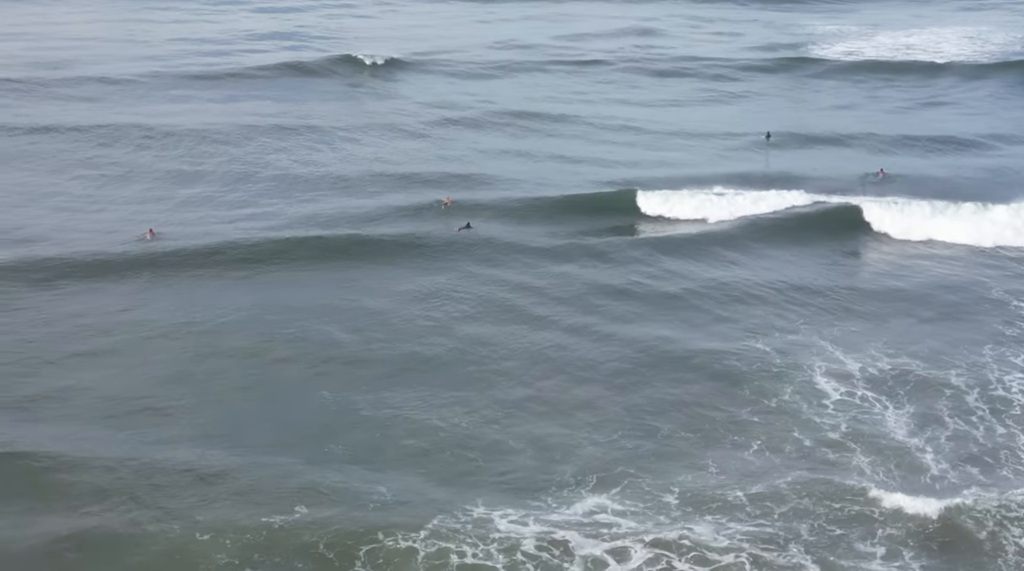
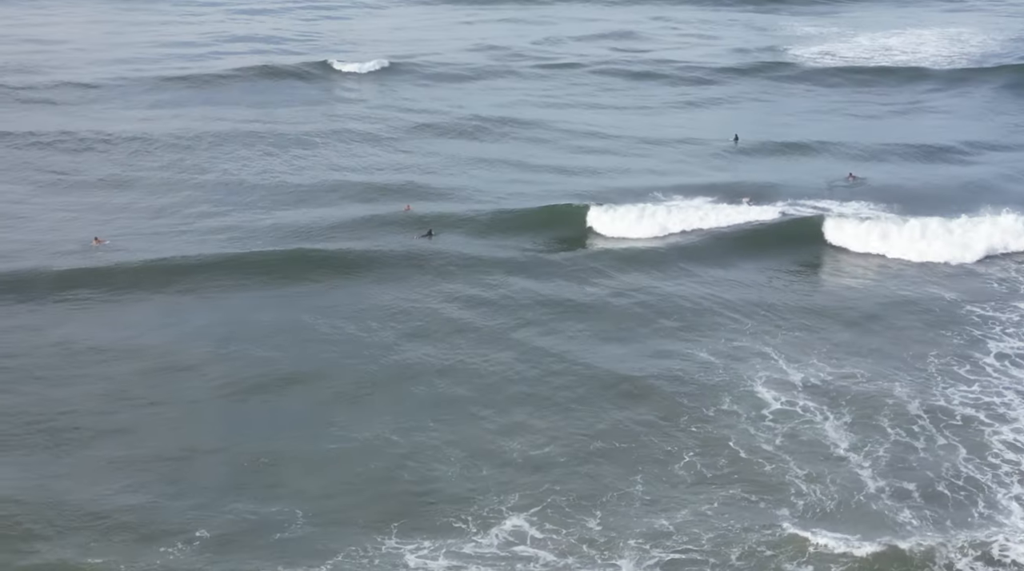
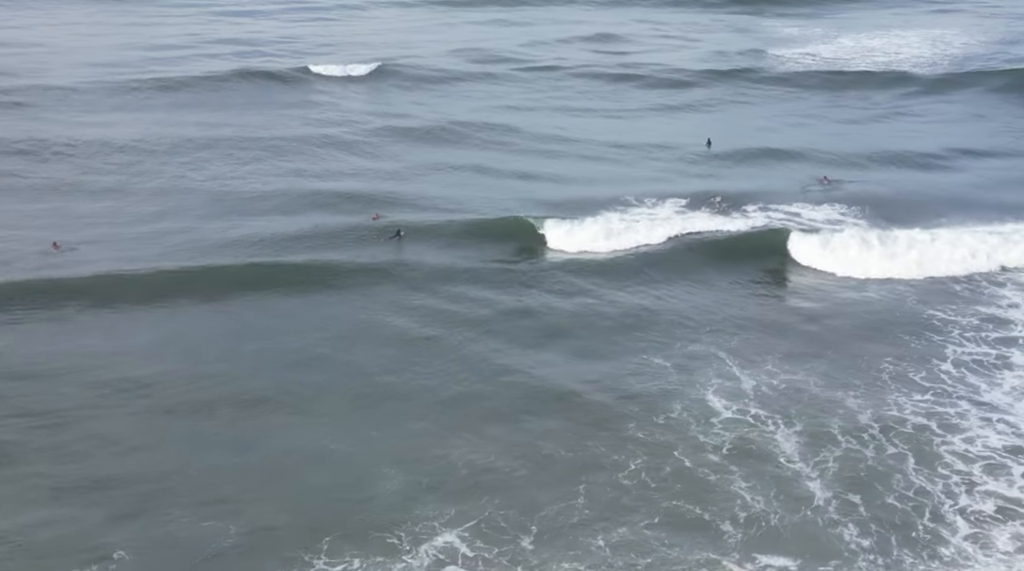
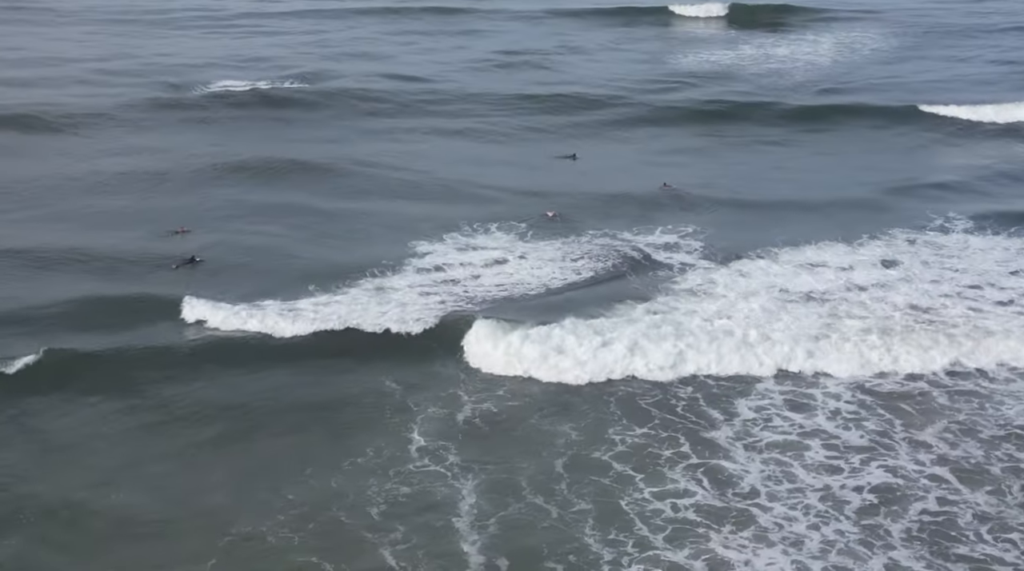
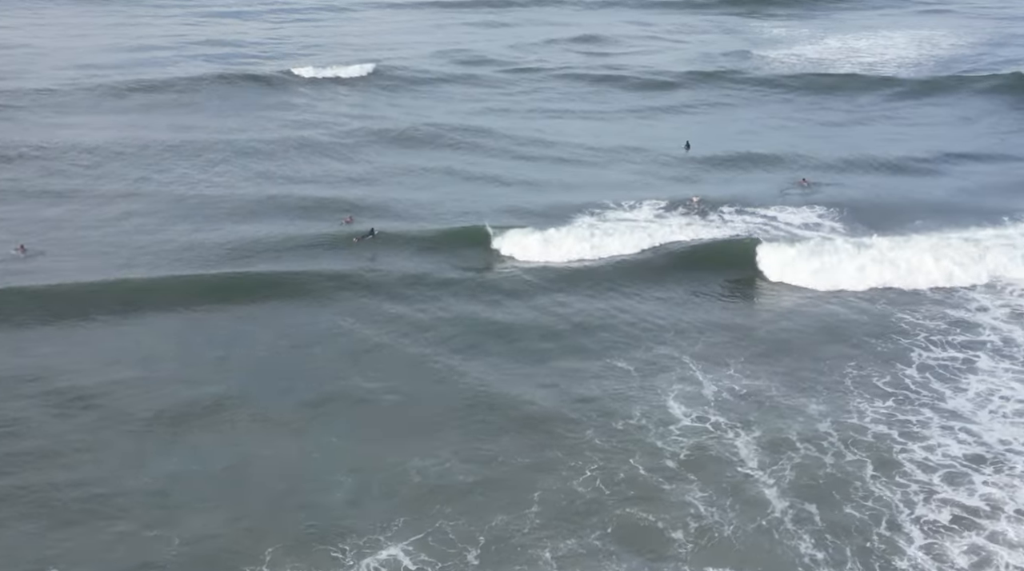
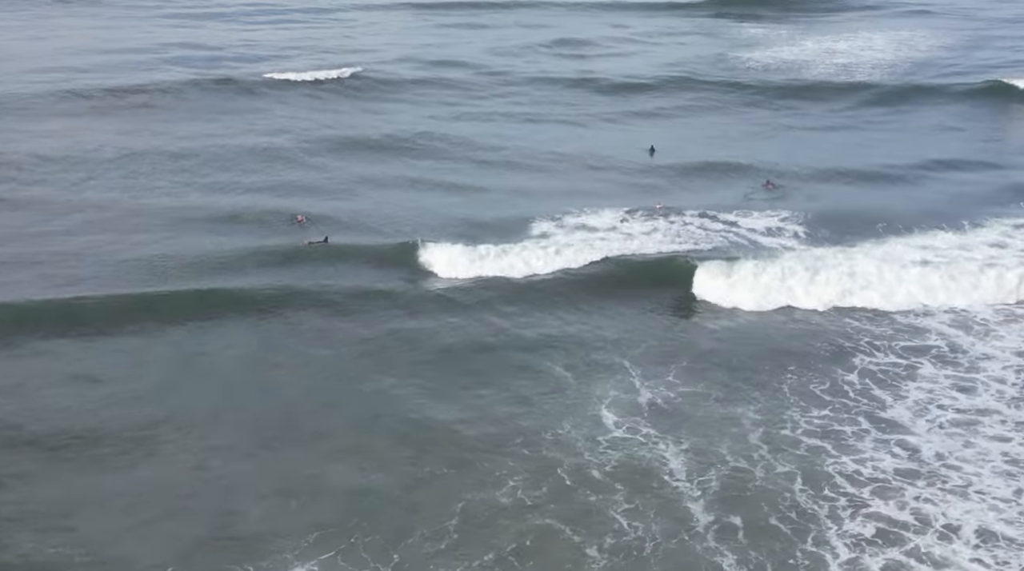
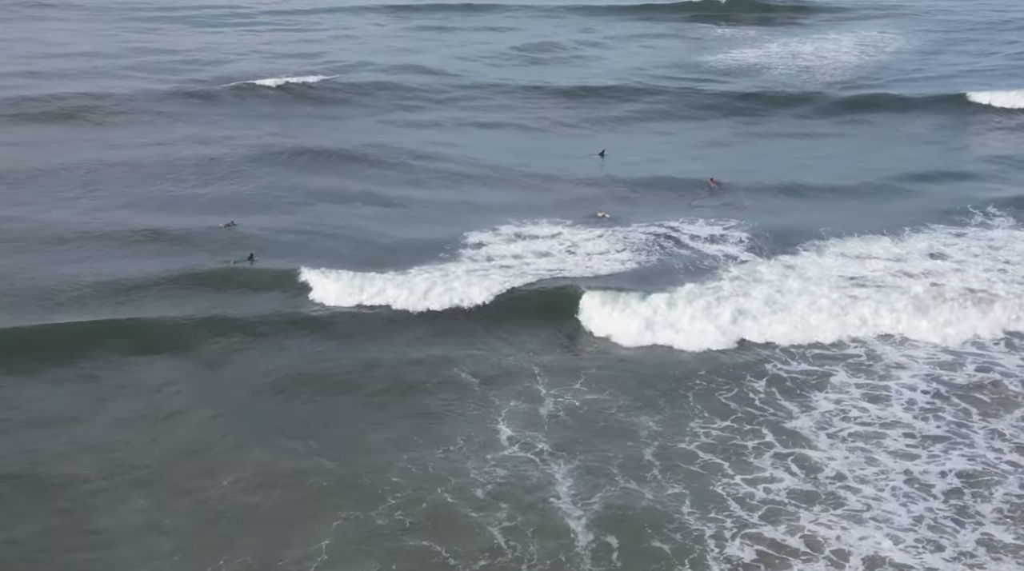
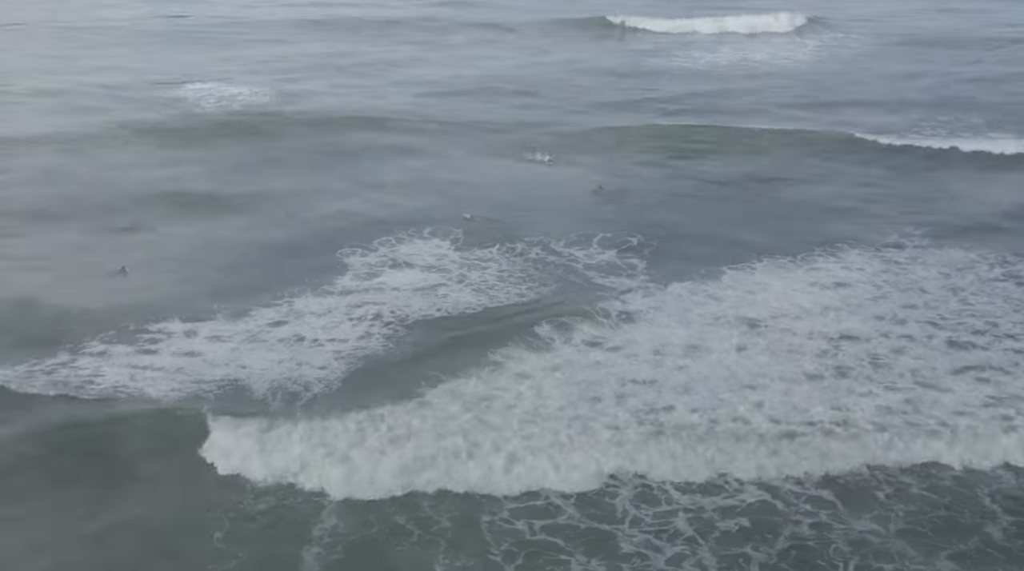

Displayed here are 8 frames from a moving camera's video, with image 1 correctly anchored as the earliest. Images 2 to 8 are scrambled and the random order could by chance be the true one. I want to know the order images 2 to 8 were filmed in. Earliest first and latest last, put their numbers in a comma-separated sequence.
2, 3, 5, 6, 7, 4, 8
